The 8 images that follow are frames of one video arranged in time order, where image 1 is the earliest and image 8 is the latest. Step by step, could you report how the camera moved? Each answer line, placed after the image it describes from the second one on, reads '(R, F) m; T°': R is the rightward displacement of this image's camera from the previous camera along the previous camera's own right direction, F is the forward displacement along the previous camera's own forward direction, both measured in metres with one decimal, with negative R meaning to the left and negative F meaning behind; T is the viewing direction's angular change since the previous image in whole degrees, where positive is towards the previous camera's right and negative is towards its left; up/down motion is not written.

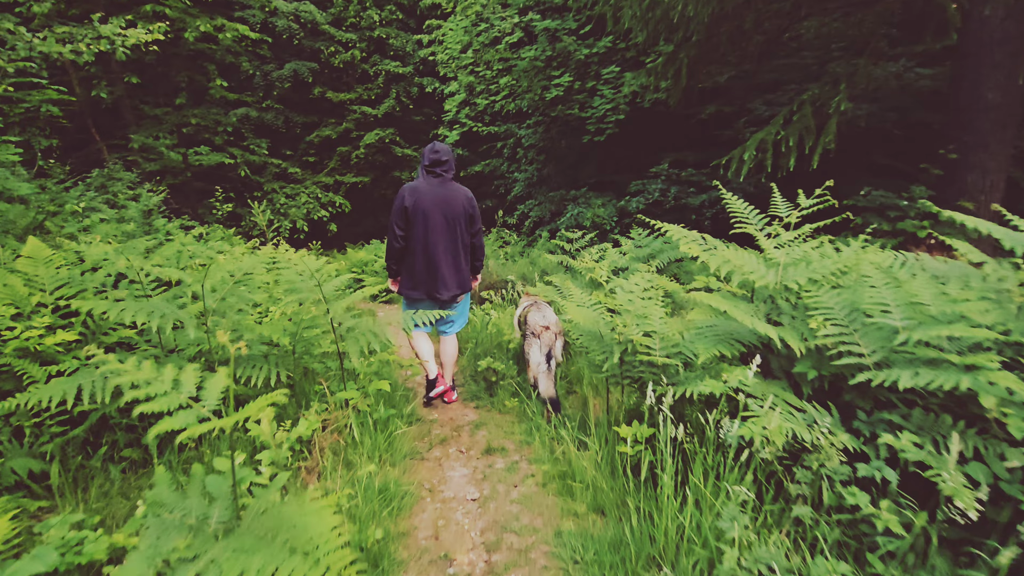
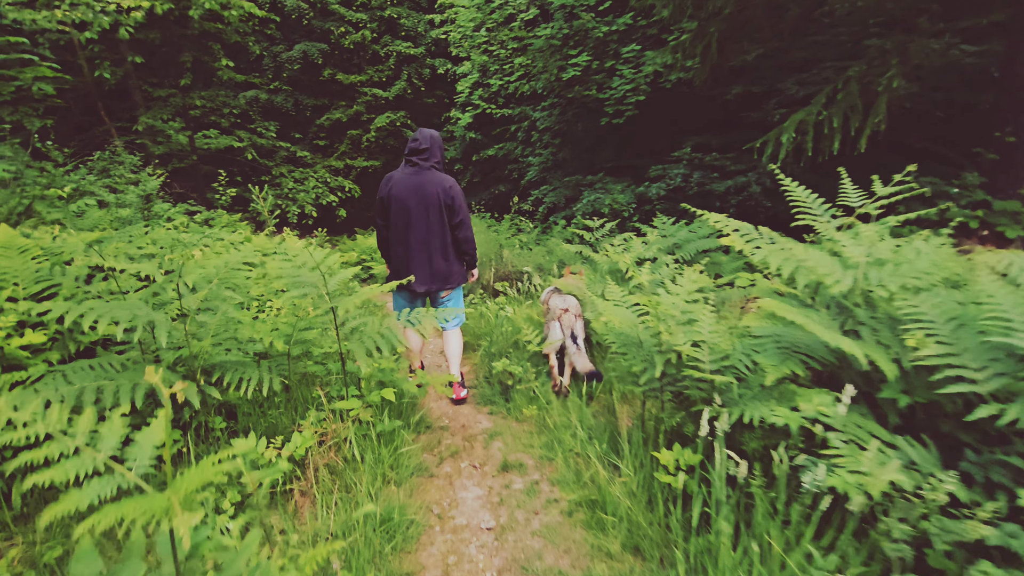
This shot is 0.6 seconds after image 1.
(0.0, +0.3) m; -1°
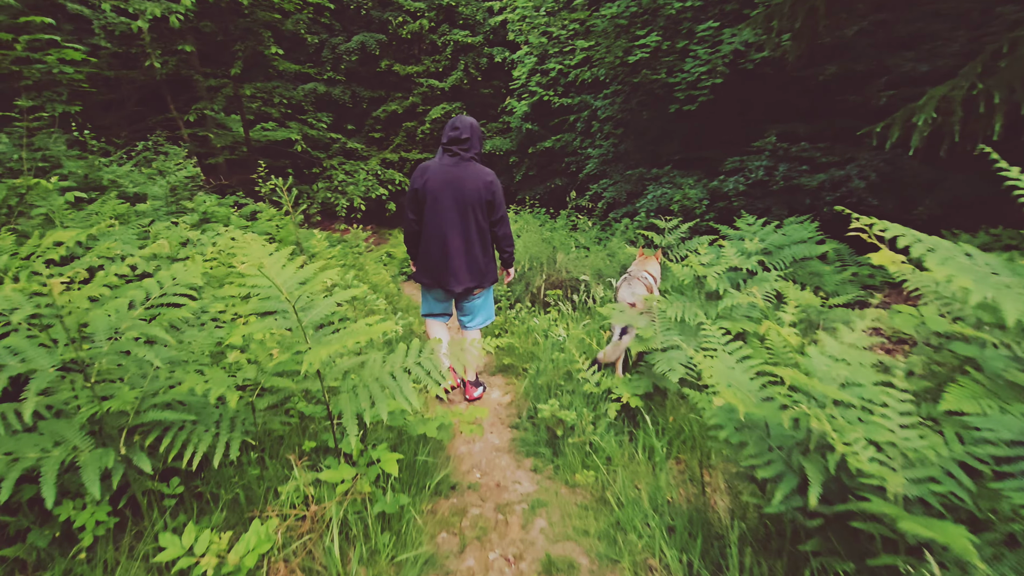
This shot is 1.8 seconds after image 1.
(0.0, +0.7) m; -6°
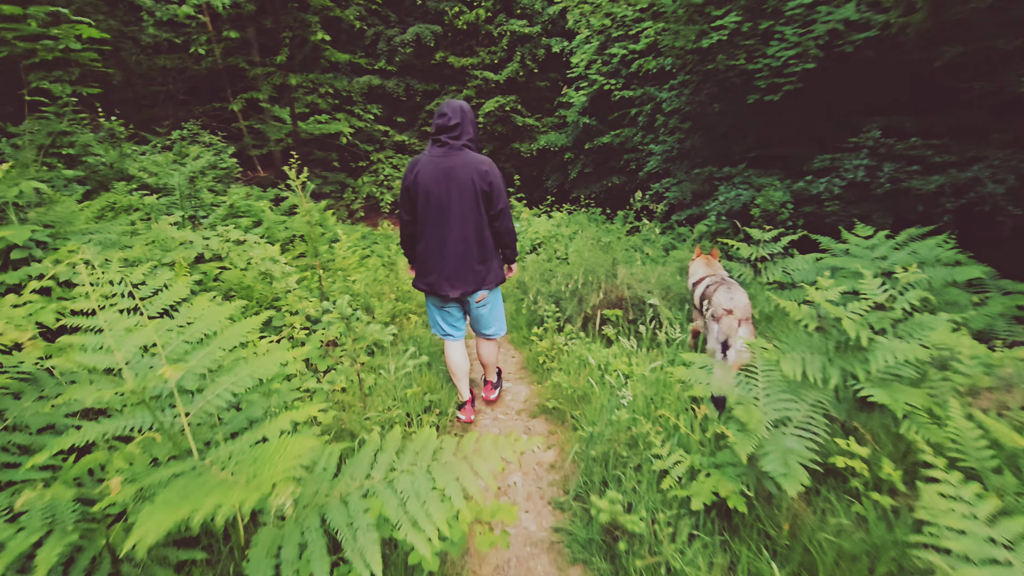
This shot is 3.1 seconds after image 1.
(0.0, +0.7) m; -5°
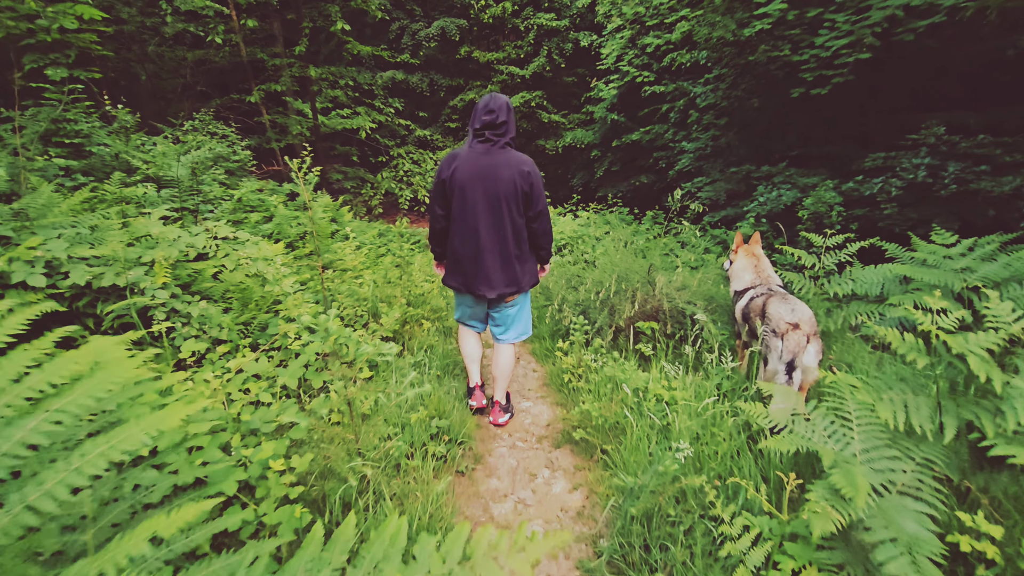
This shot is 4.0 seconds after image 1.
(0.0, +0.4) m; -2°
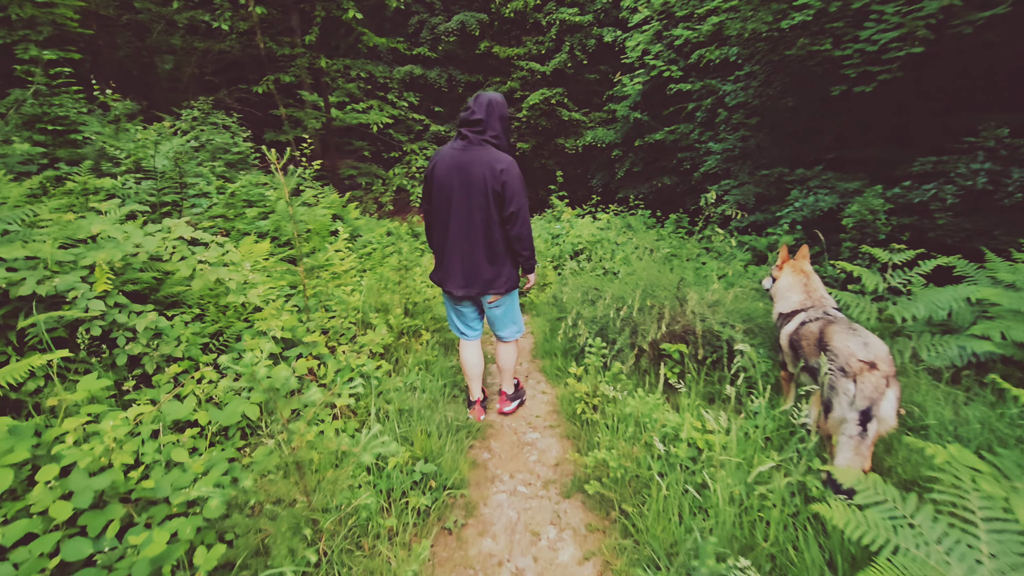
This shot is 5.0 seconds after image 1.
(0.0, +0.4) m; -2°
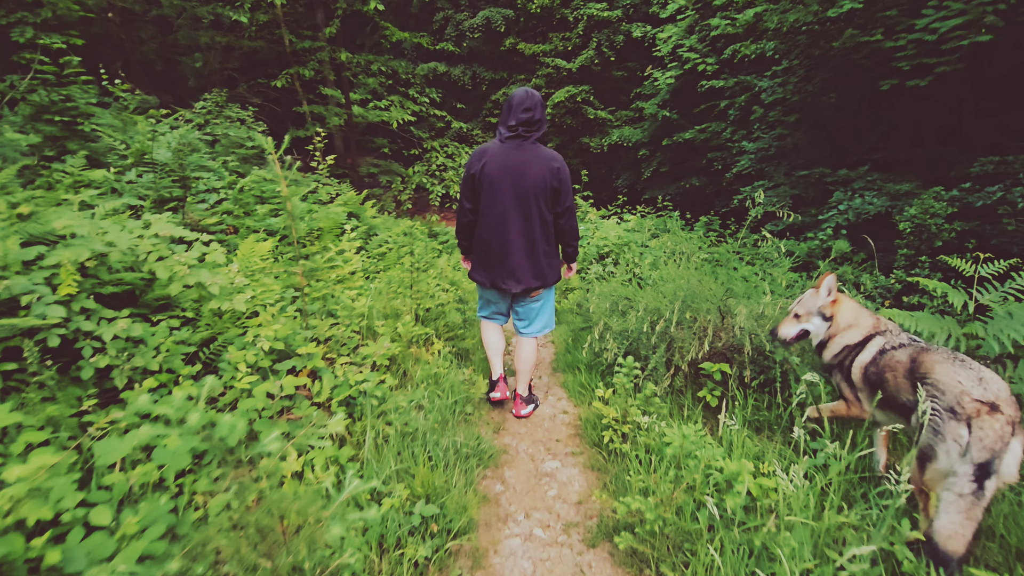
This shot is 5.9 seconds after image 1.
(0.0, +0.3) m; -2°
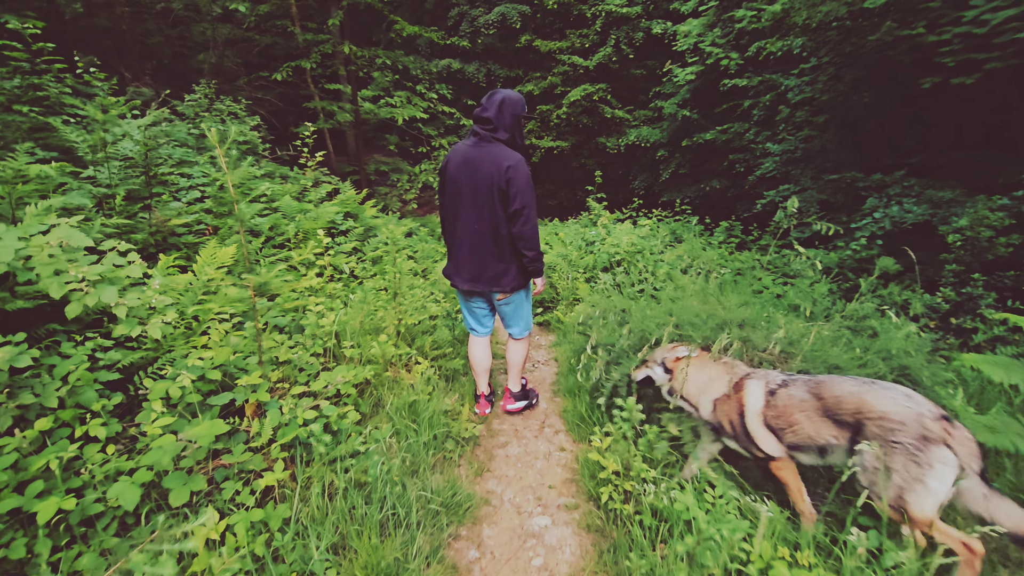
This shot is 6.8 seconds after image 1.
(+0.1, +0.4) m; -2°
